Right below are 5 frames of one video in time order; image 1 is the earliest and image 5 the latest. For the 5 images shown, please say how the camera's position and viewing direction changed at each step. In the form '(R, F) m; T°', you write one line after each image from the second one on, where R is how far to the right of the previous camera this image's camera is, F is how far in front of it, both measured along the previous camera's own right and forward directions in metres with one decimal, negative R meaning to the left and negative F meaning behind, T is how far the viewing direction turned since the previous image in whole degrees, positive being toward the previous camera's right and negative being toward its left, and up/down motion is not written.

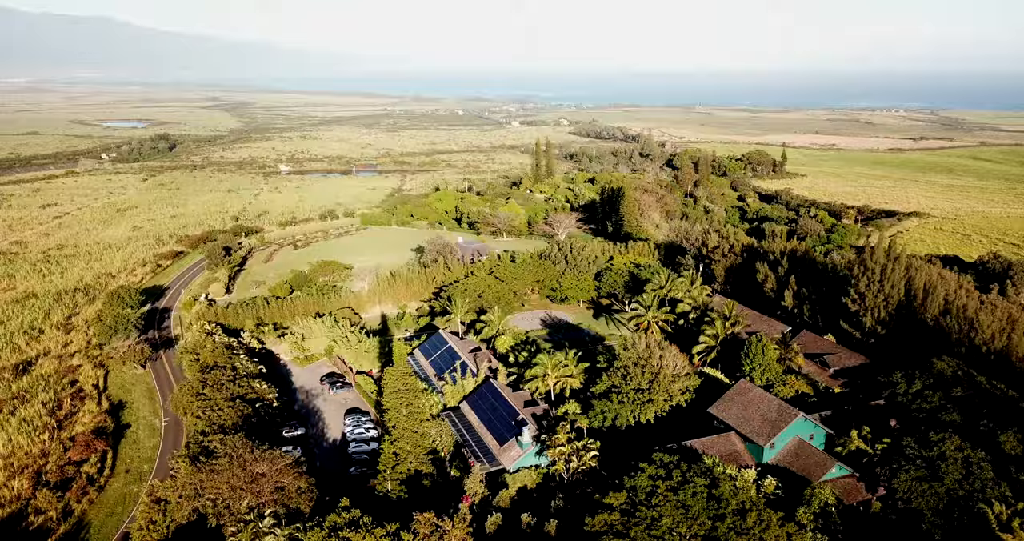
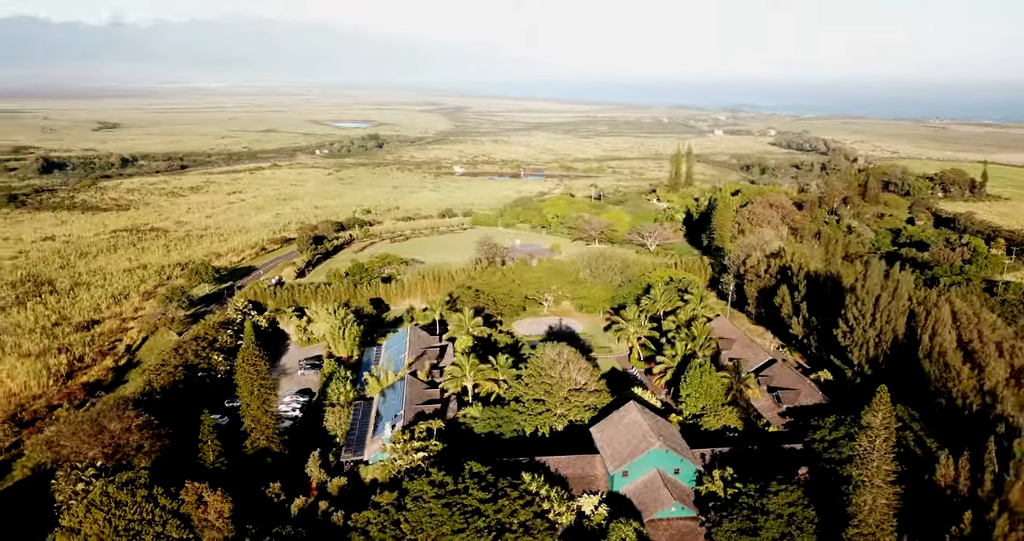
(+13.1, +1.9) m; -15°
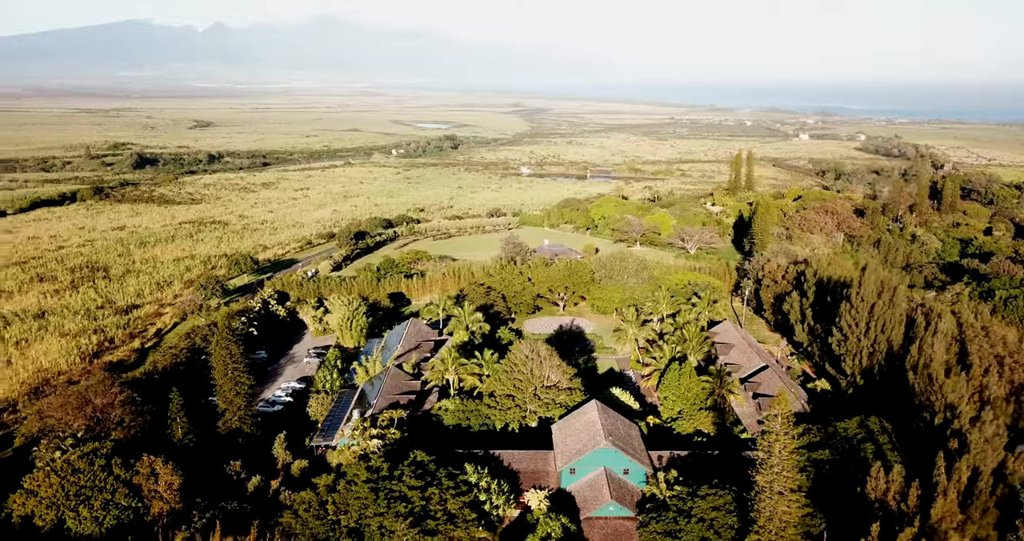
(+4.6, -0.2) m; -6°
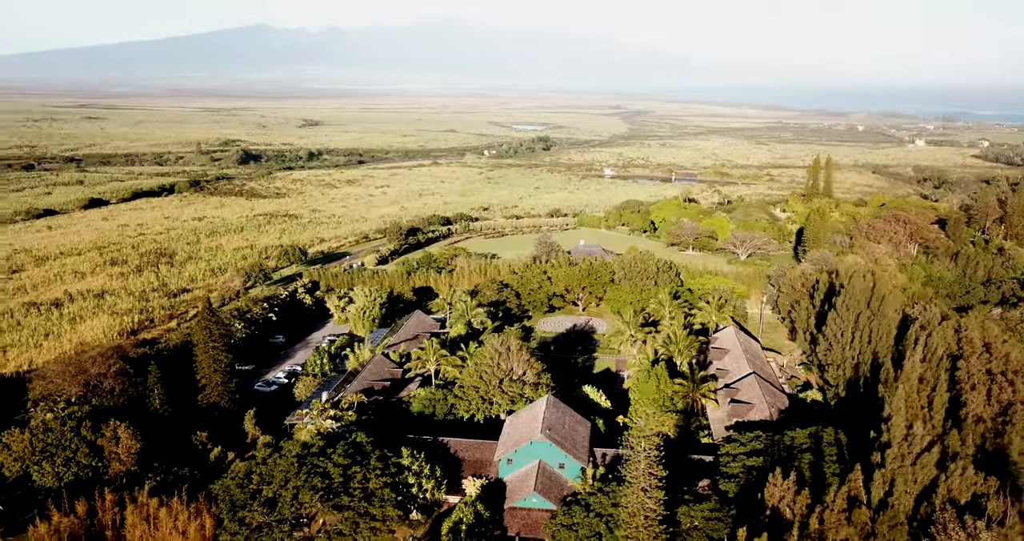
(+5.7, -0.3) m; -7°
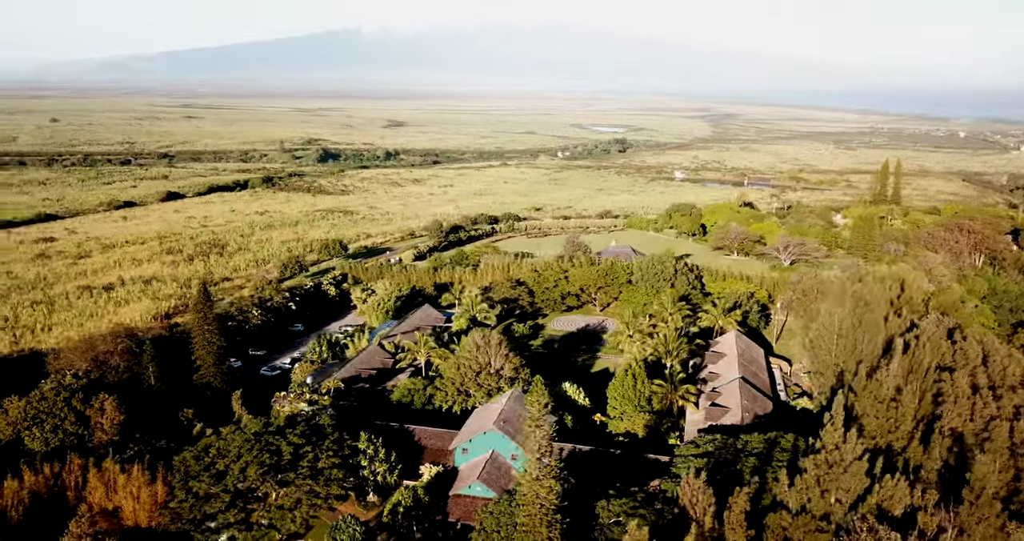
(+4.6, -0.4) m; -6°
